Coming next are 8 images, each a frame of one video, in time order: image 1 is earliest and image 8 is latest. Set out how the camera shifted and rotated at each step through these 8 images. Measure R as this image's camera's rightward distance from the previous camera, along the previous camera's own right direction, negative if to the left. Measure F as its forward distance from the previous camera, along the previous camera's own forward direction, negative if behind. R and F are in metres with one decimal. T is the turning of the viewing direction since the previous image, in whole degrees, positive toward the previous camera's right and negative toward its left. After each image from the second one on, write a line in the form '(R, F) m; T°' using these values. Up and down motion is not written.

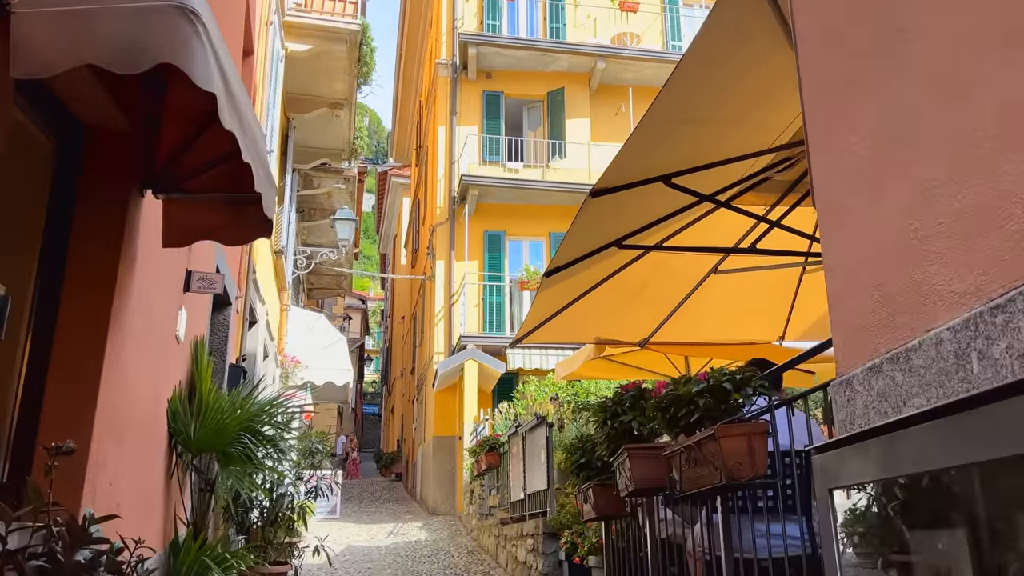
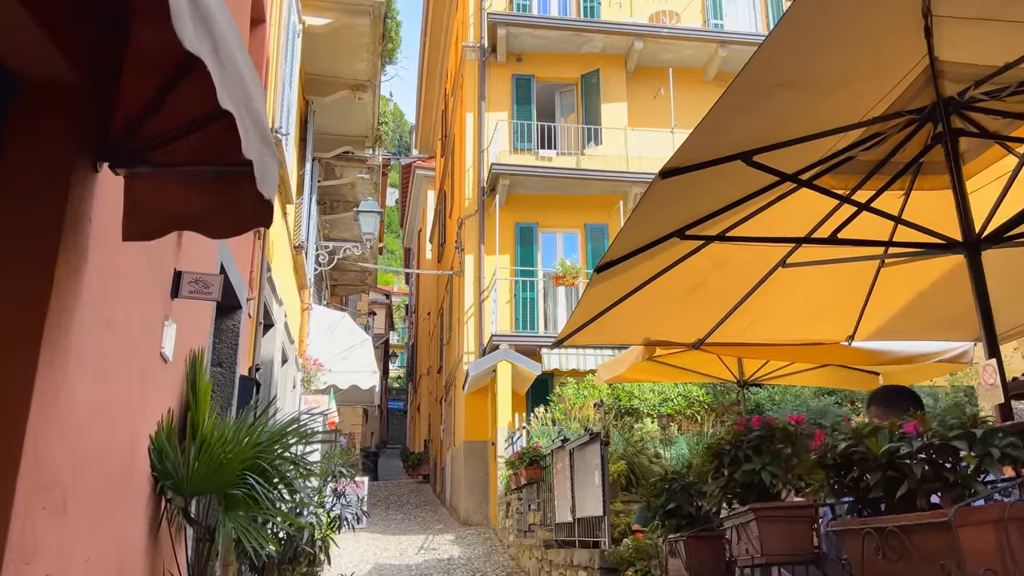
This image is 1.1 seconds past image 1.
(-0.2, +0.8) m; -2°
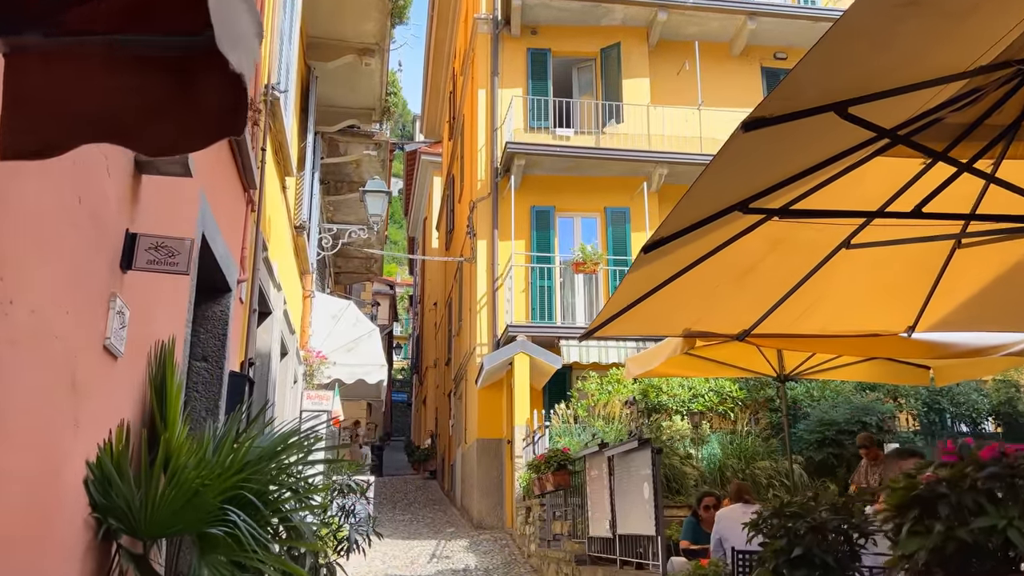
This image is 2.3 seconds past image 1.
(-0.2, +0.8) m; 0°
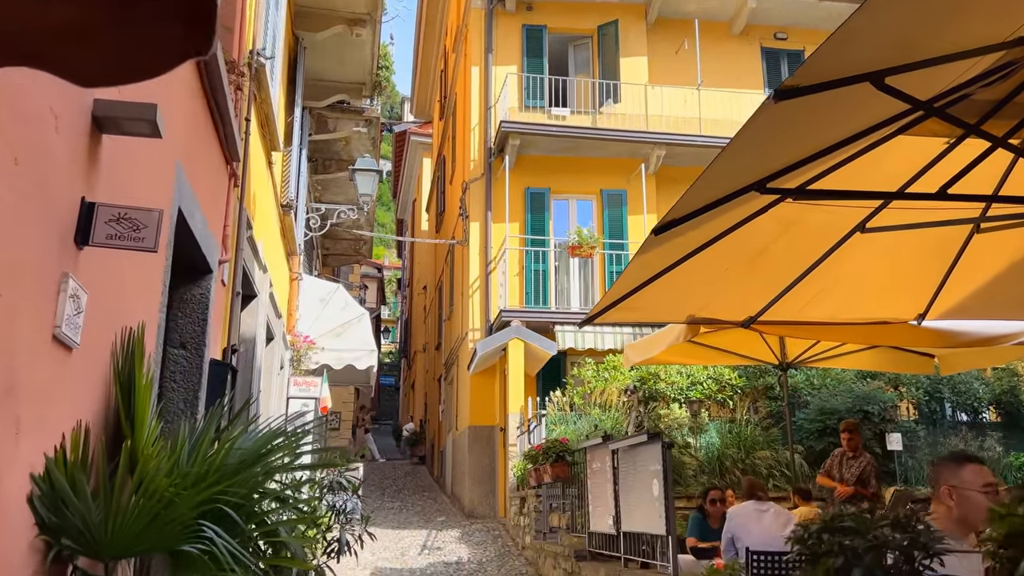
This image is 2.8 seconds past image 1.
(-0.1, +0.3) m; +1°
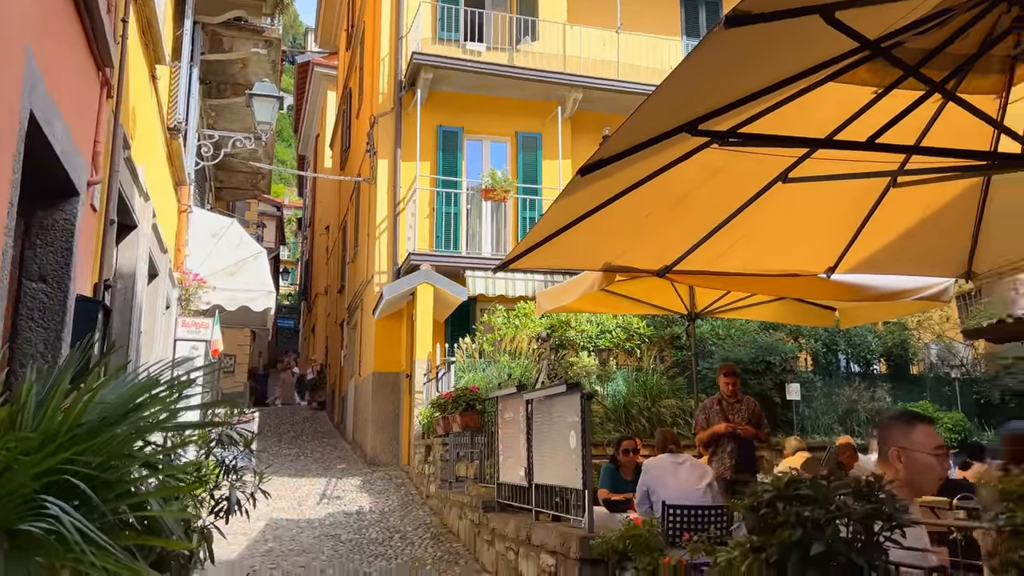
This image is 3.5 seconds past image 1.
(0.0, +0.3) m; +7°
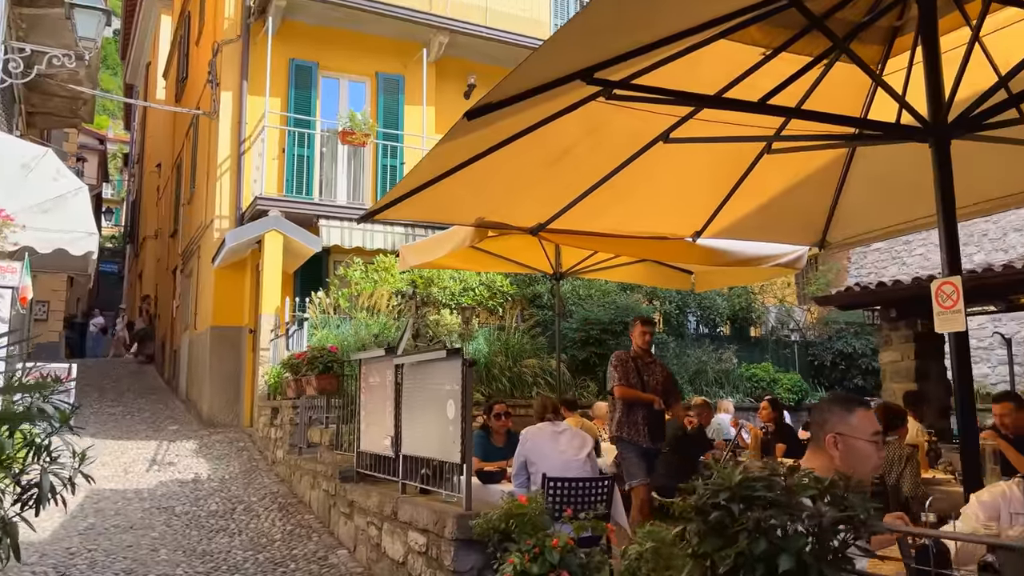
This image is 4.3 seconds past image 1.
(-0.1, +0.4) m; +11°
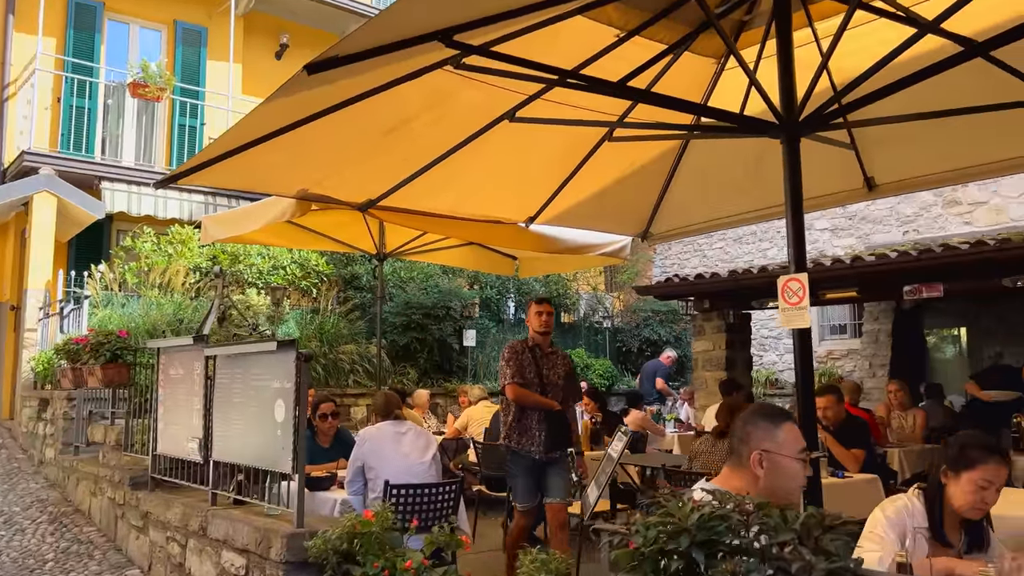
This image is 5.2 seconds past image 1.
(-0.2, +0.4) m; +14°
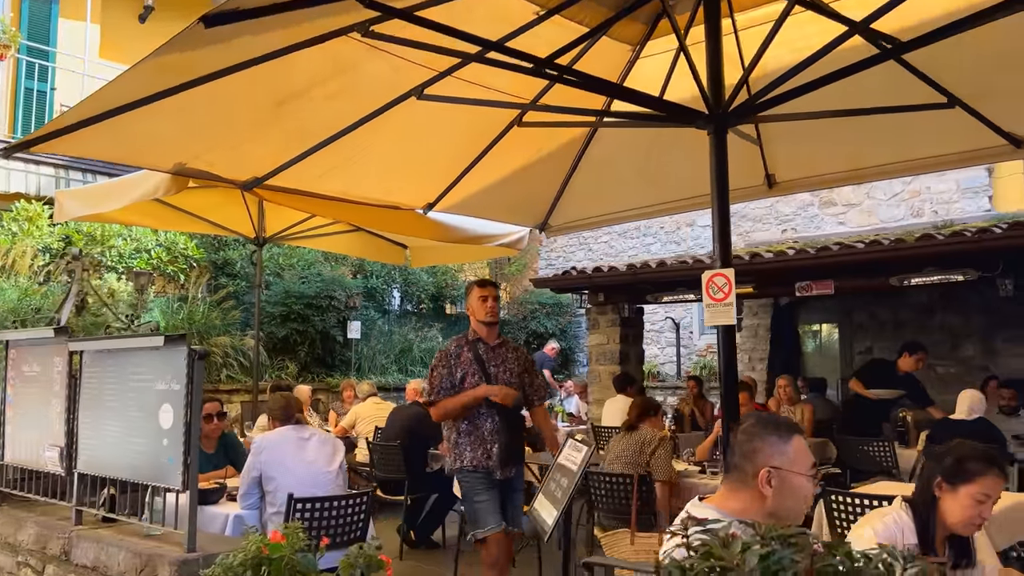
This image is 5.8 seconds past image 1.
(-0.2, +0.3) m; +9°
